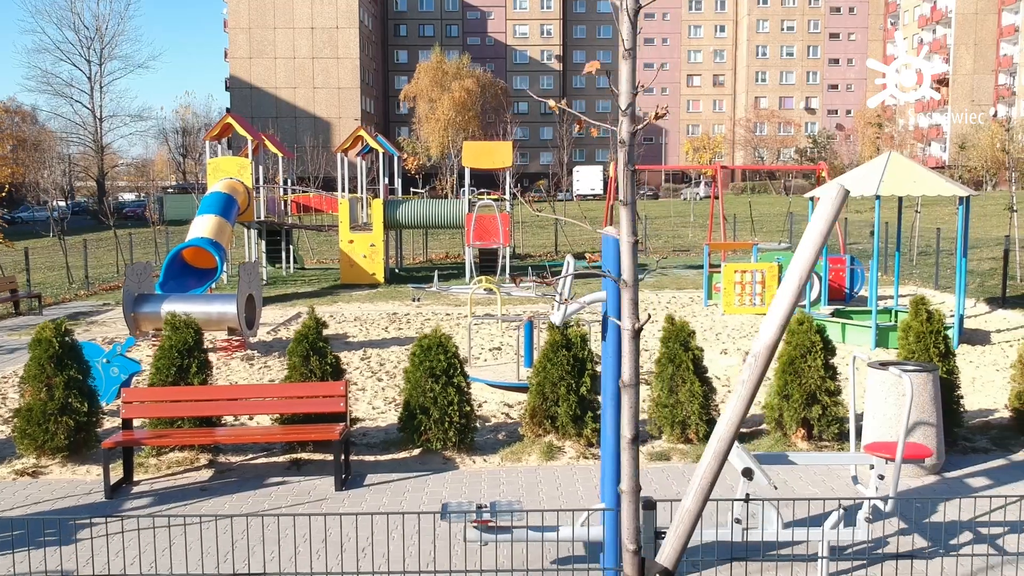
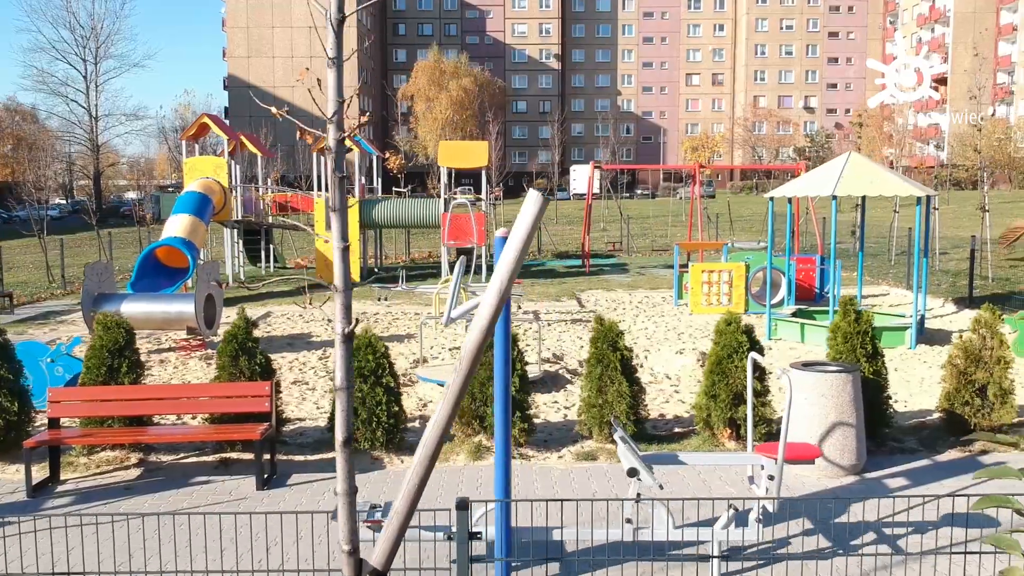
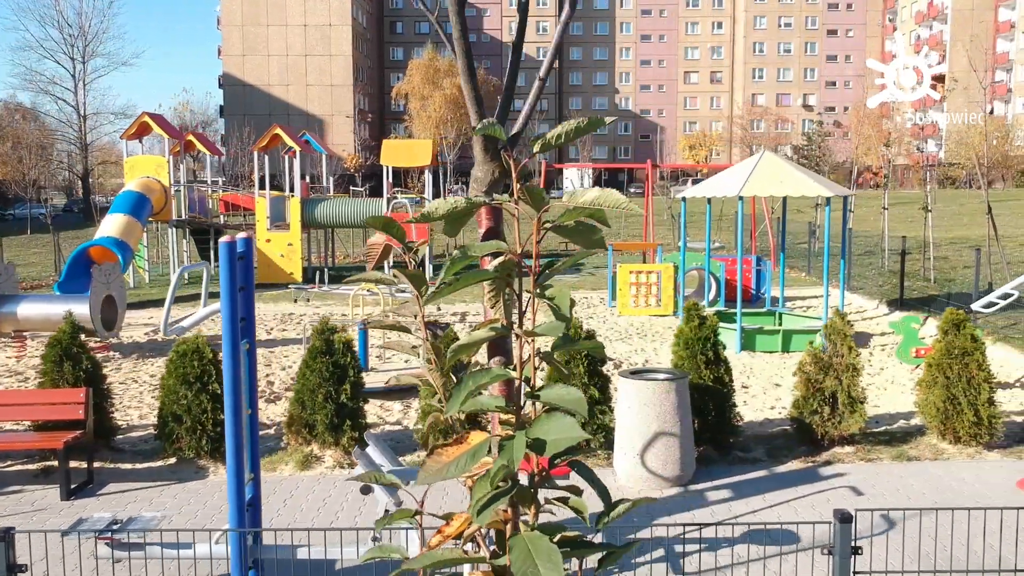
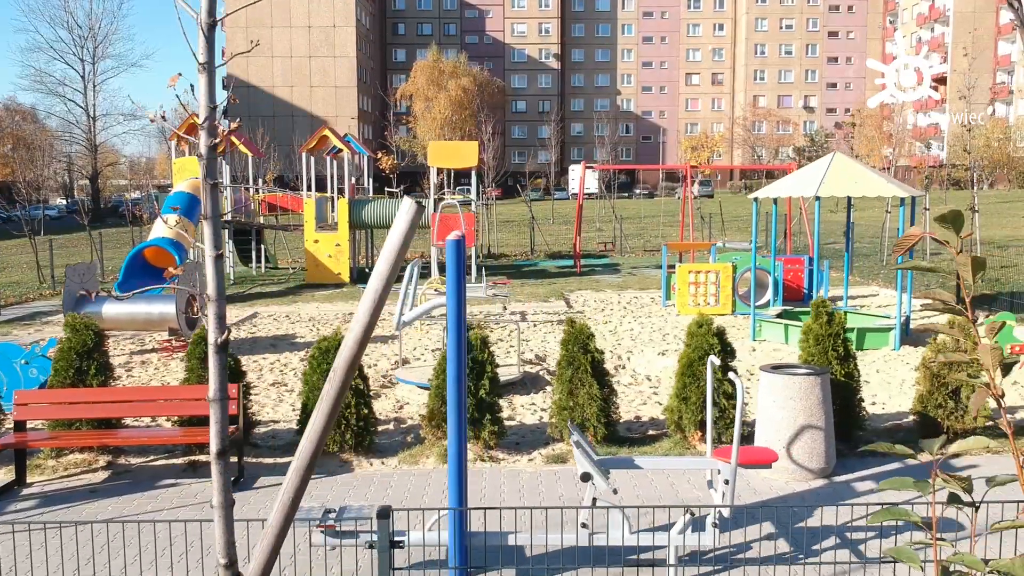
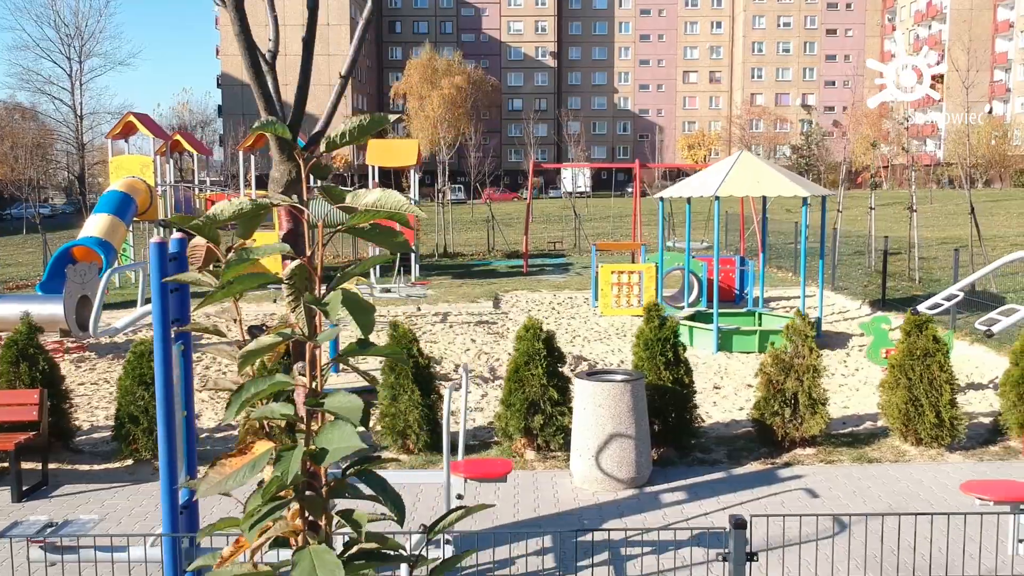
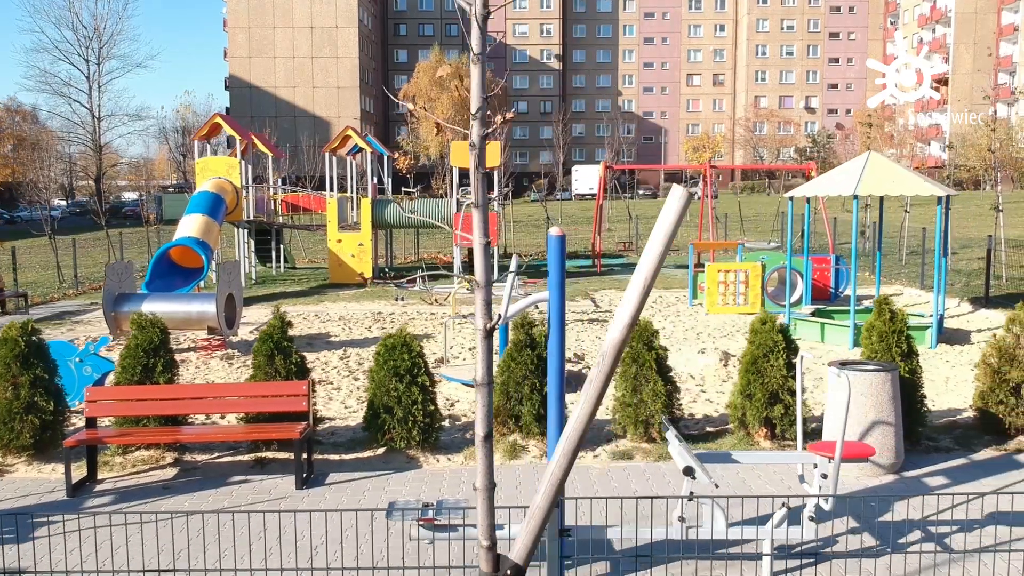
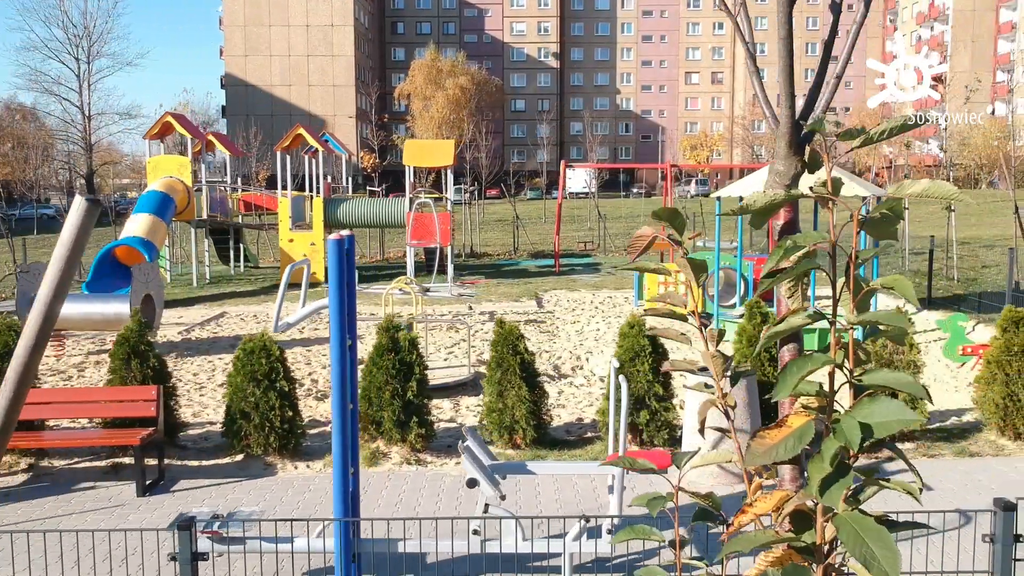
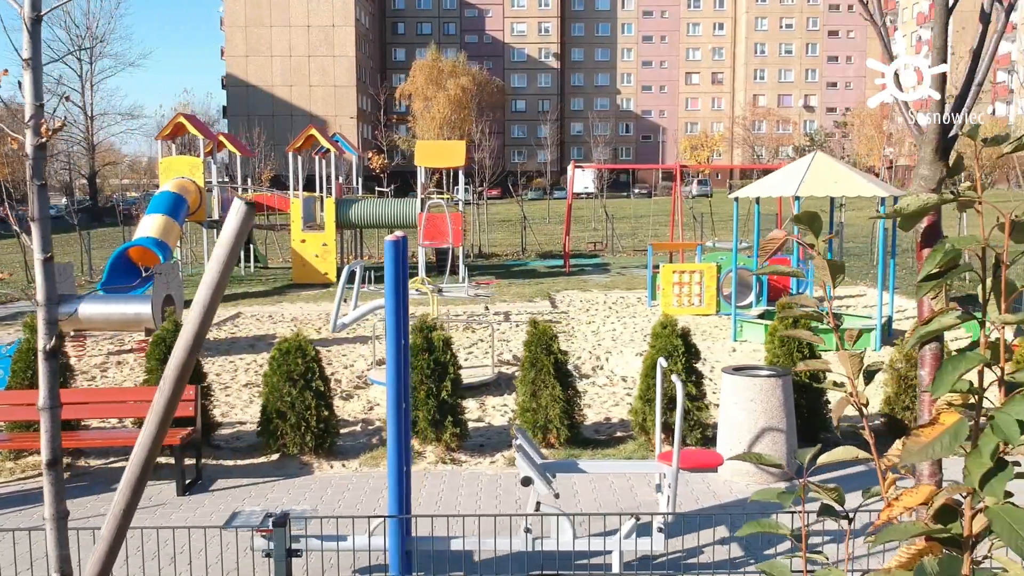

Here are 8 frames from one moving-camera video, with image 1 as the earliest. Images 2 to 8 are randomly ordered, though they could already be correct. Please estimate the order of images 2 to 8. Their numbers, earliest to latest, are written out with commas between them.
6, 2, 4, 8, 7, 3, 5
